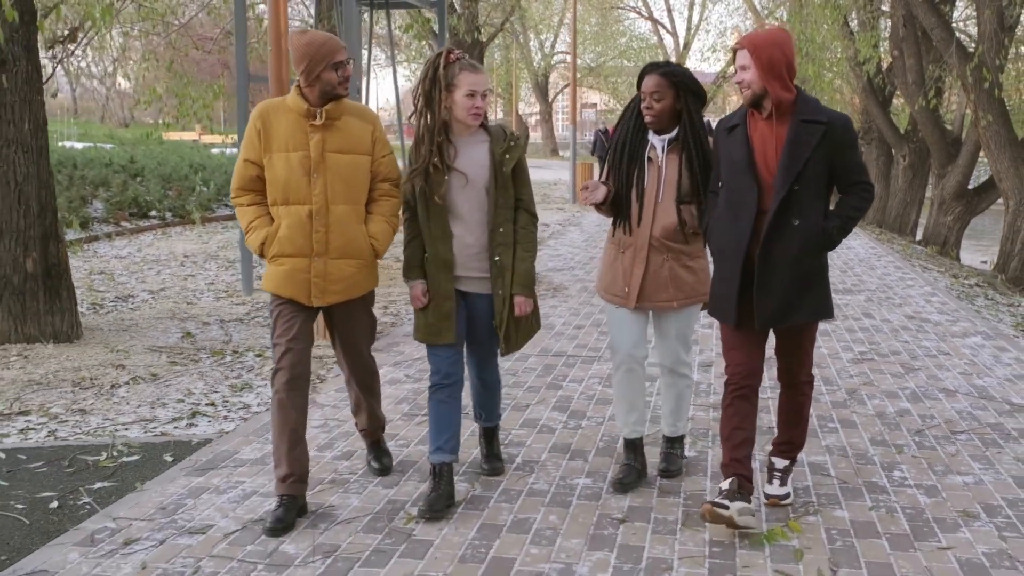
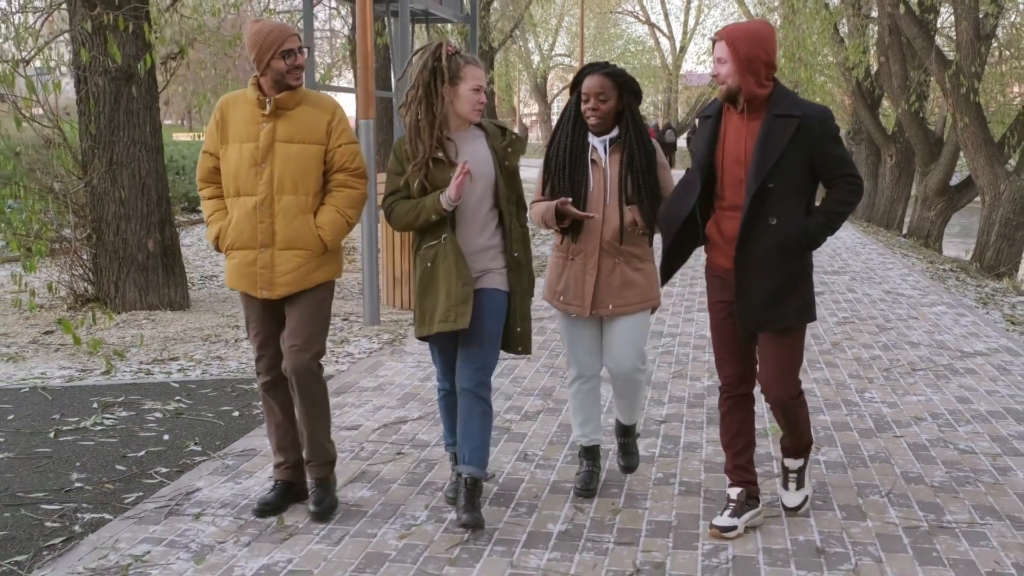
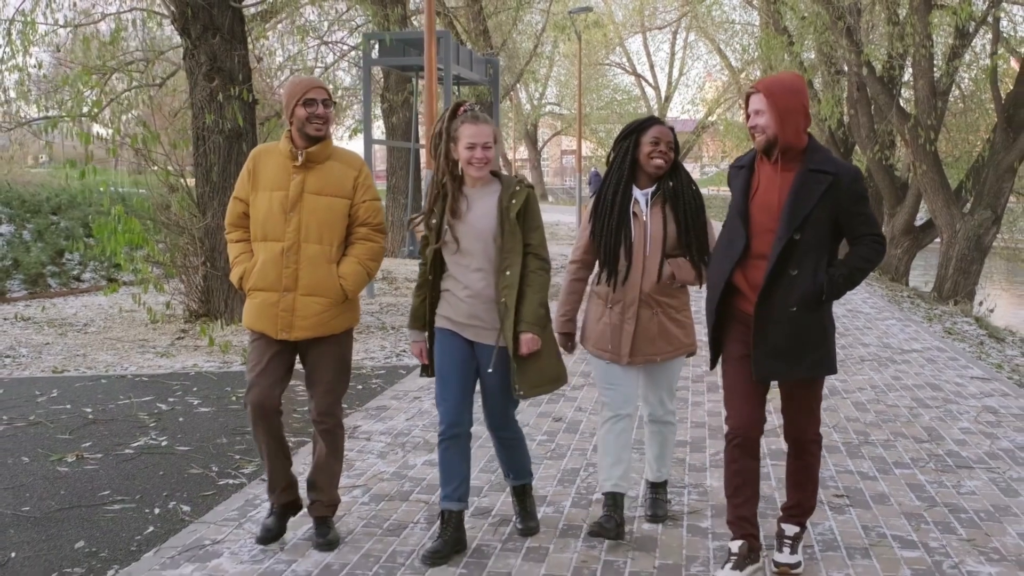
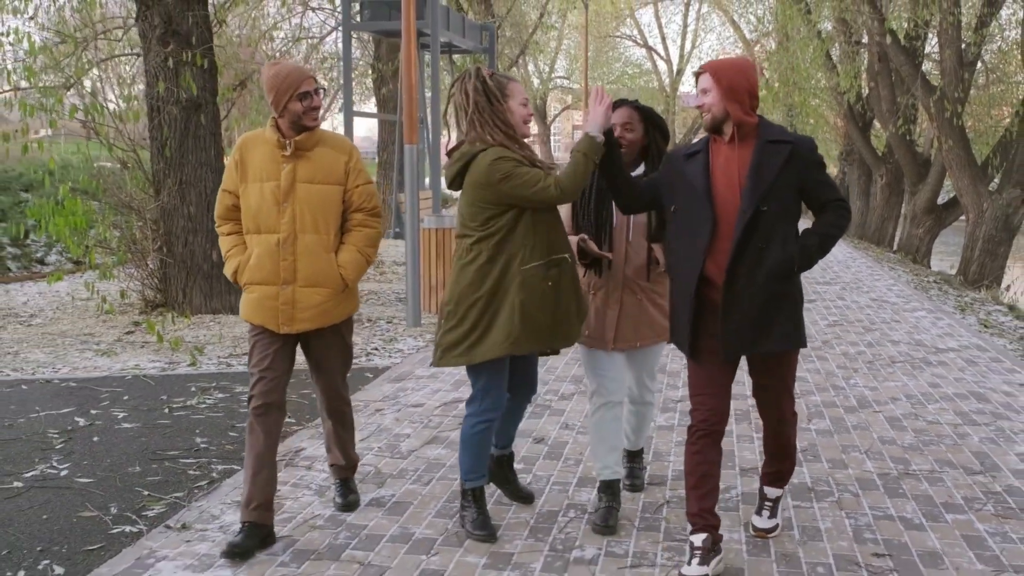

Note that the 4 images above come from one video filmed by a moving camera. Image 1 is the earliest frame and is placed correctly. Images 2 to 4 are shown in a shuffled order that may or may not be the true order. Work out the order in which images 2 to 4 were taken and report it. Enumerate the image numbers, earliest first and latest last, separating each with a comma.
2, 4, 3
